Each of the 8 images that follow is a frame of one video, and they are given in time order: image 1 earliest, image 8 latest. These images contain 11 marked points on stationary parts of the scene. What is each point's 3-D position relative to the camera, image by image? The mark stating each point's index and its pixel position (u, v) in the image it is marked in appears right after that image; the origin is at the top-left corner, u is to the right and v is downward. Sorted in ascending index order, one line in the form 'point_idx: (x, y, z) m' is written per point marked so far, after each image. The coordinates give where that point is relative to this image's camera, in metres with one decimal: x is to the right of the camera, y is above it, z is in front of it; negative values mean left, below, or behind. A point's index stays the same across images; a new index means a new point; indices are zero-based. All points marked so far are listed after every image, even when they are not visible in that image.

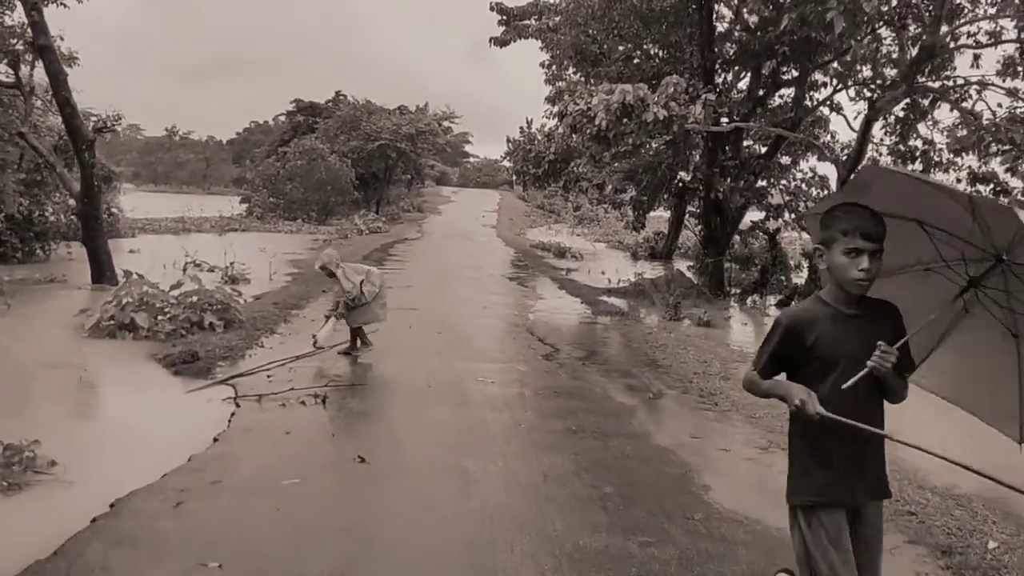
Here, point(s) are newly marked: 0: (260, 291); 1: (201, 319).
0: (-3.9, -0.1, +14.0) m
1: (-3.4, -0.3, +9.7) m
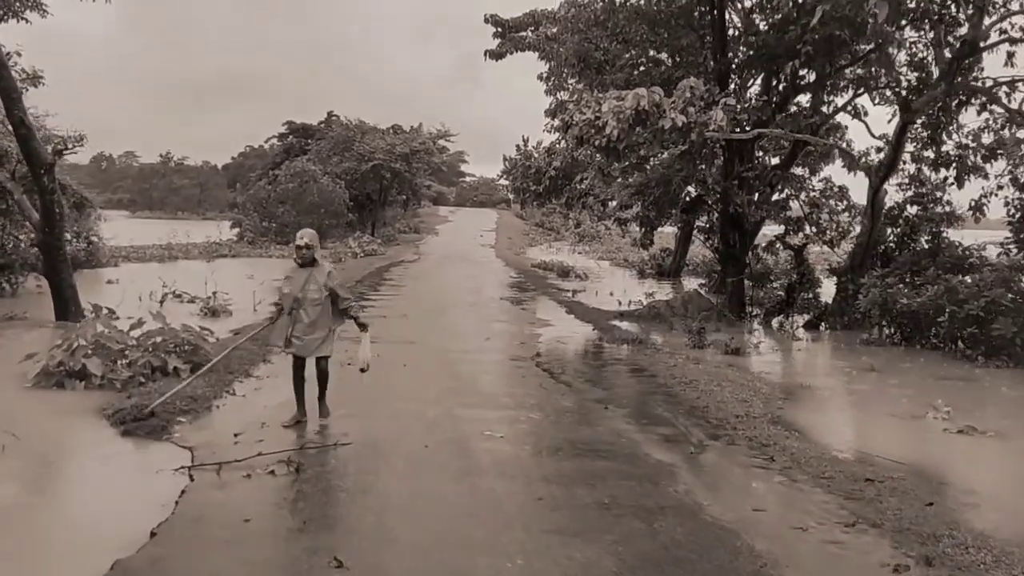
0: (-3.9, -0.5, +12.8) m
1: (-3.3, -0.7, +8.4) m
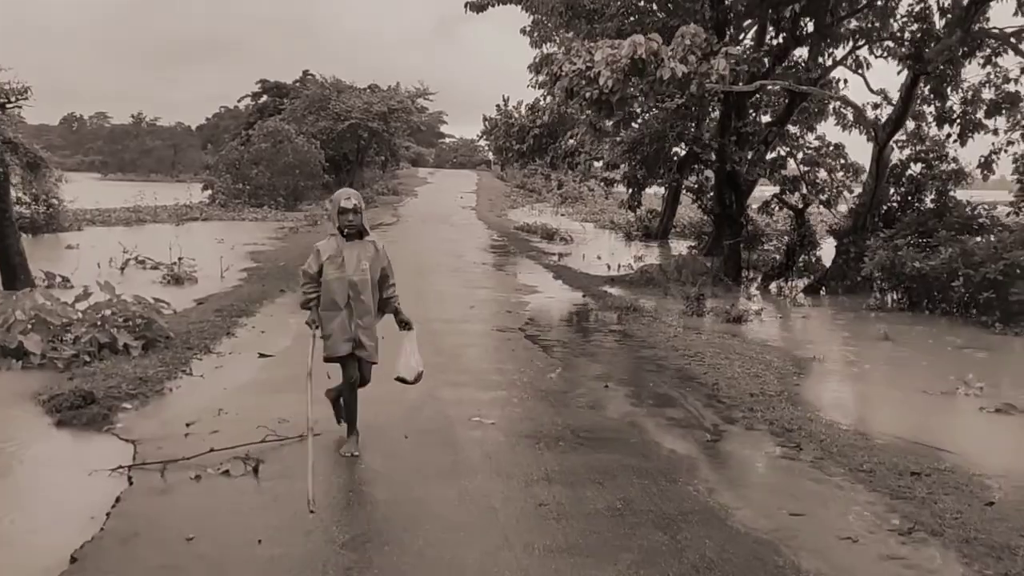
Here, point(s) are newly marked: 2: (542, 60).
0: (-4.1, -0.1, +11.9) m
1: (-3.4, -0.4, +7.6) m
2: (+0.5, +3.7, +14.5) m
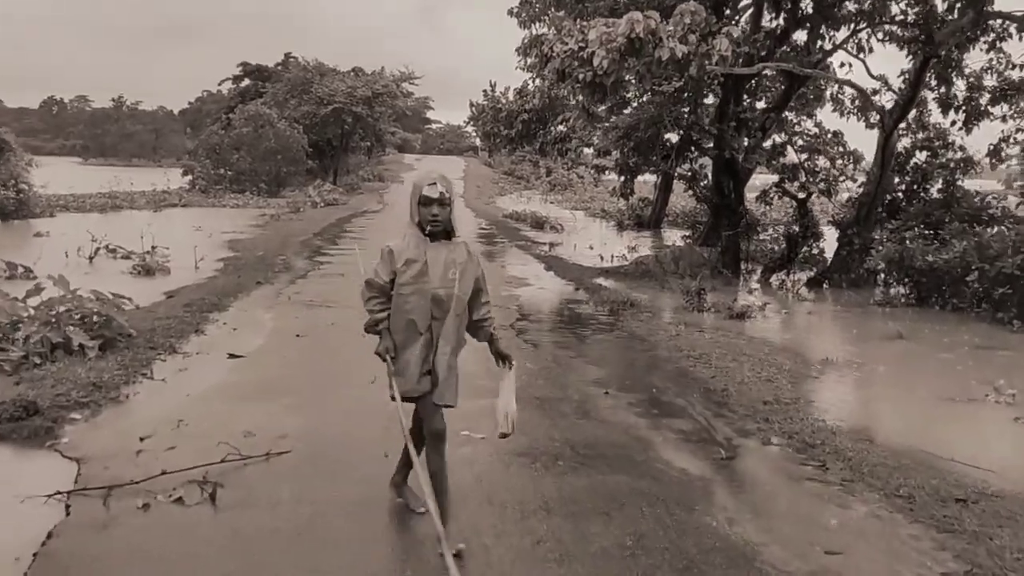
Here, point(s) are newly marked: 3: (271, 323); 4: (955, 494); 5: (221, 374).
0: (-4.2, 0.0, +11.2) m
1: (-3.5, -0.4, +6.9) m
2: (+0.3, +3.8, +13.9) m
3: (-2.4, -0.4, +8.9) m
4: (+2.2, -1.0, +4.5) m
5: (-2.2, -0.7, +6.8) m
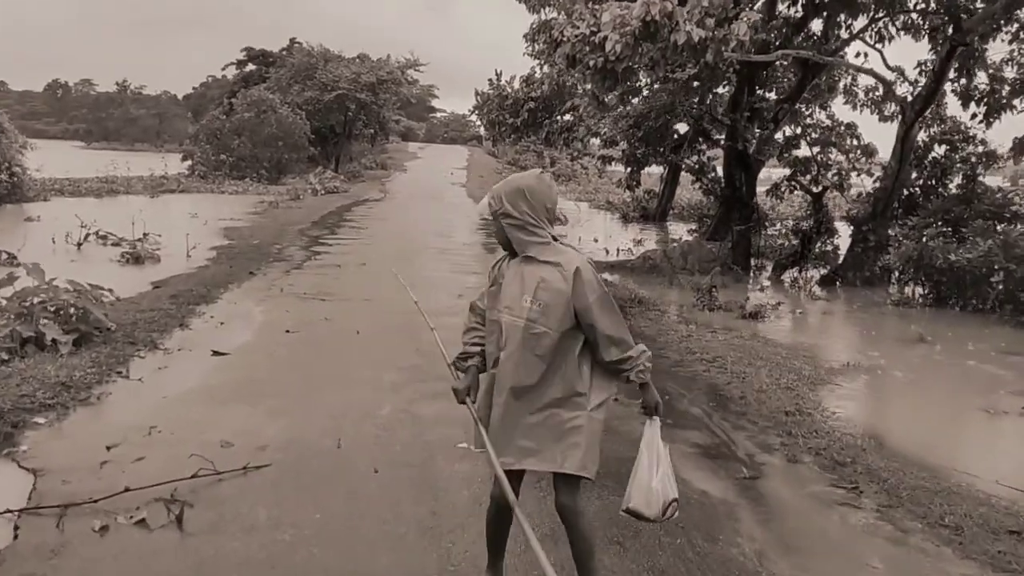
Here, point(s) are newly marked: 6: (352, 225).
0: (-4.2, +0.1, +10.7) m
1: (-3.4, -0.3, +6.5) m
2: (+0.4, +3.9, +13.4) m
3: (-2.4, -0.3, +8.4) m
4: (+2.2, -1.1, +4.0) m
5: (-2.2, -0.6, +6.4) m
6: (-3.4, +1.3, +18.6) m
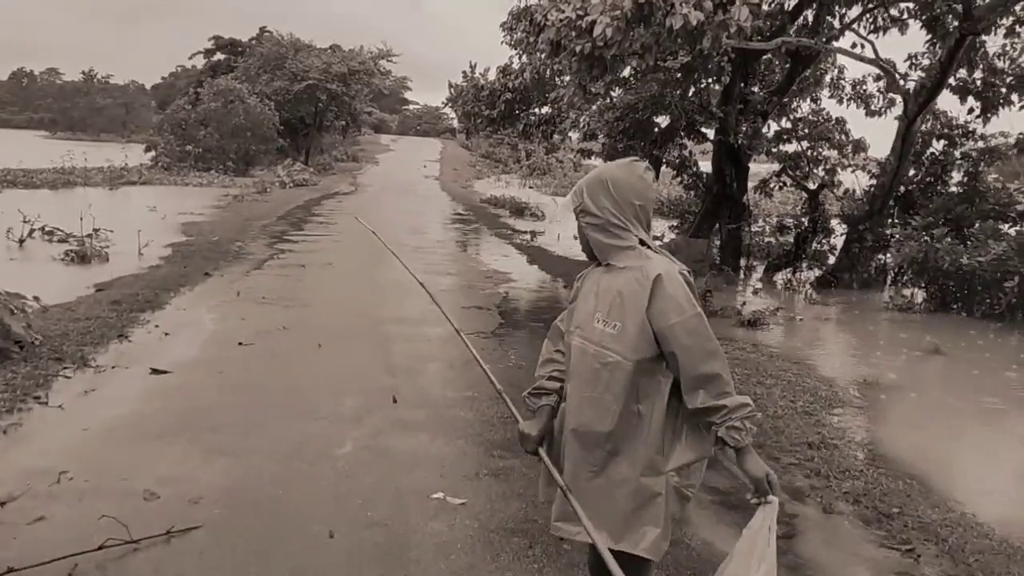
0: (-4.4, +0.1, +9.8) m
1: (-3.5, -0.4, +5.6) m
2: (+0.1, +3.9, +12.5) m
3: (-2.6, -0.3, +7.6) m
4: (+2.2, -1.2, +3.3) m
5: (-2.3, -0.7, +5.5) m
6: (-3.8, +1.3, +17.7) m
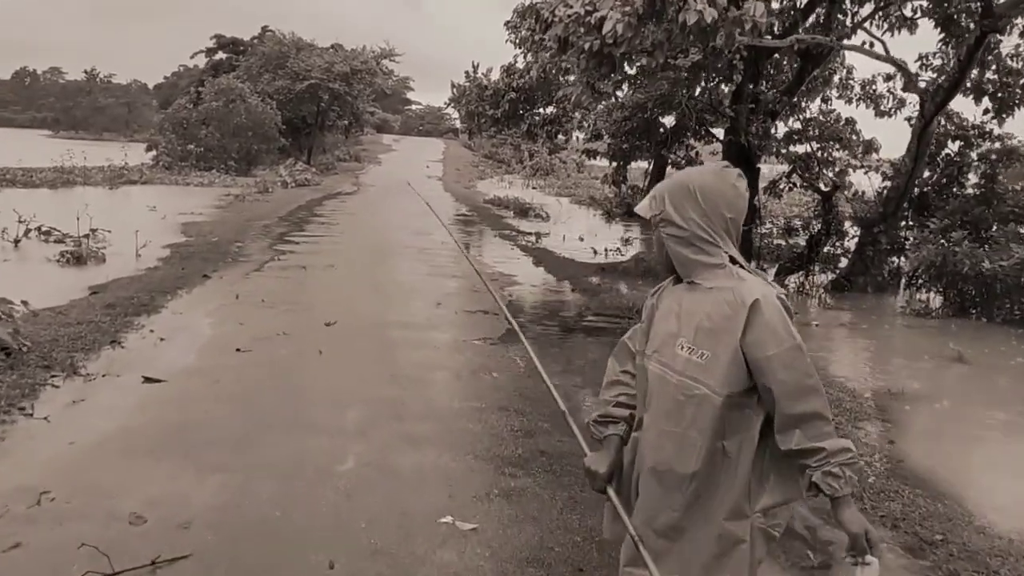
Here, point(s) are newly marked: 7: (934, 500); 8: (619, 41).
0: (-4.3, +0.1, +9.5) m
1: (-3.5, -0.4, +5.3) m
2: (+0.2, +3.9, +12.3) m
3: (-2.5, -0.4, +7.3) m
4: (+2.2, -1.2, +3.0) m
5: (-2.3, -0.7, +5.2) m
6: (-3.7, +1.3, +17.4) m
7: (+2.1, -1.0, +4.3) m
8: (+1.0, +2.4, +8.7) m
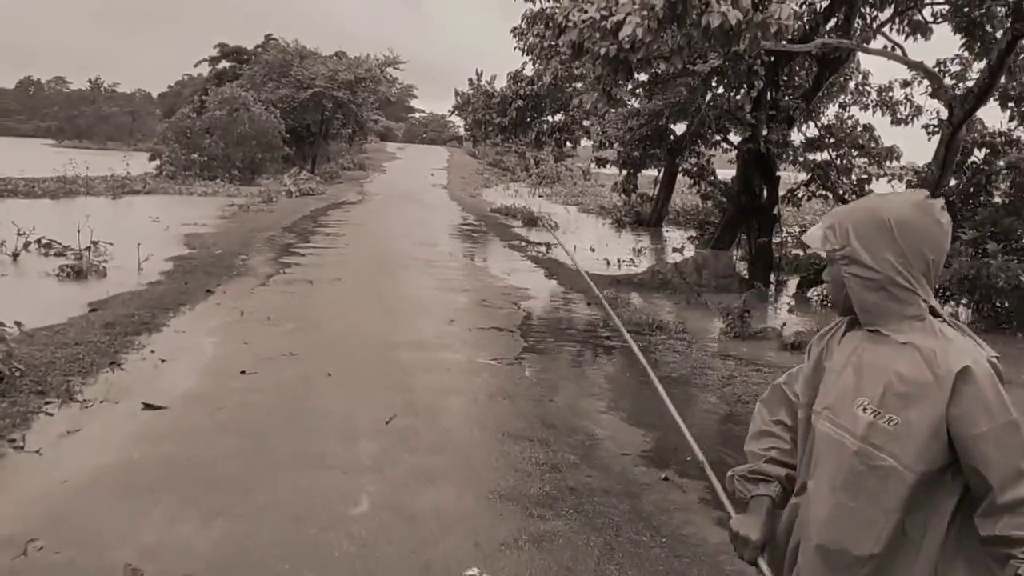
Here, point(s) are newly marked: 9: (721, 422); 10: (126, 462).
0: (-4.2, -0.1, +9.2) m
1: (-3.3, -0.5, +5.0) m
2: (+0.4, +3.7, +11.9) m
3: (-2.3, -0.5, +7.0) m
4: (+2.4, -1.3, +2.6) m
5: (-2.1, -0.8, +4.9) m
6: (-3.6, +1.1, +17.1) m
7: (+2.2, -1.1, +4.0) m
8: (+1.2, +2.3, +8.3) m
9: (+1.3, -0.9, +5.7) m
10: (-2.0, -0.9, +4.5) m
